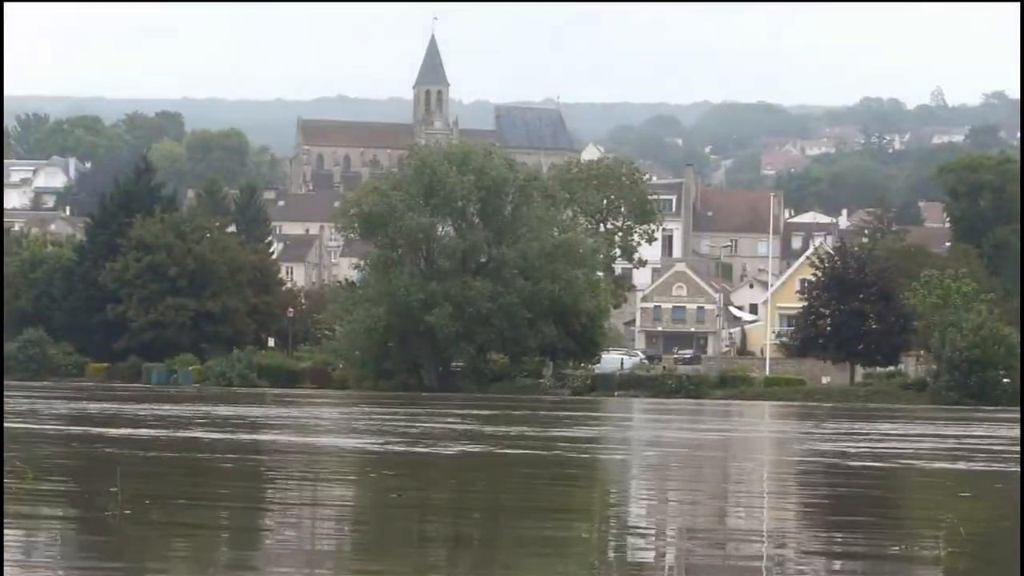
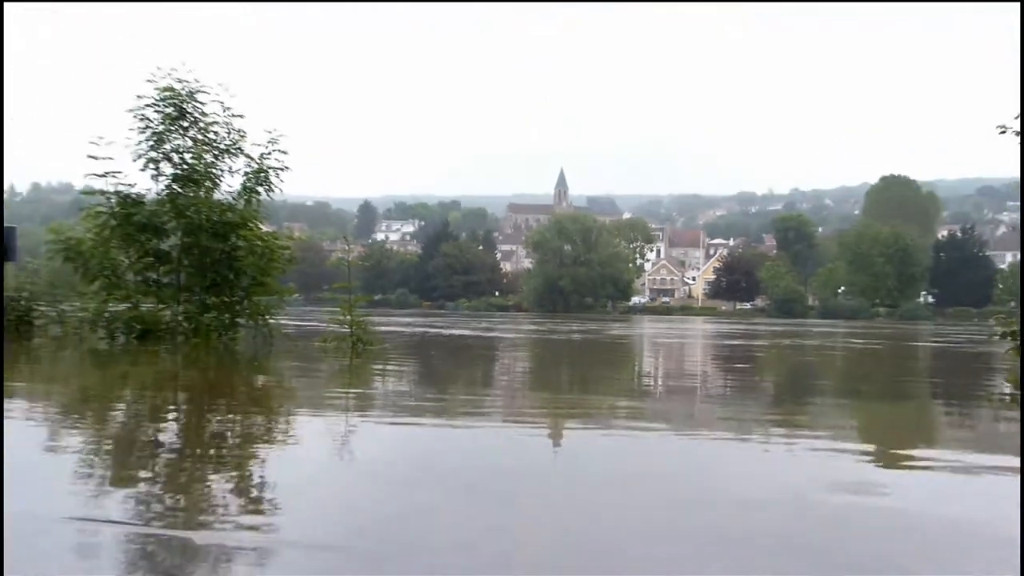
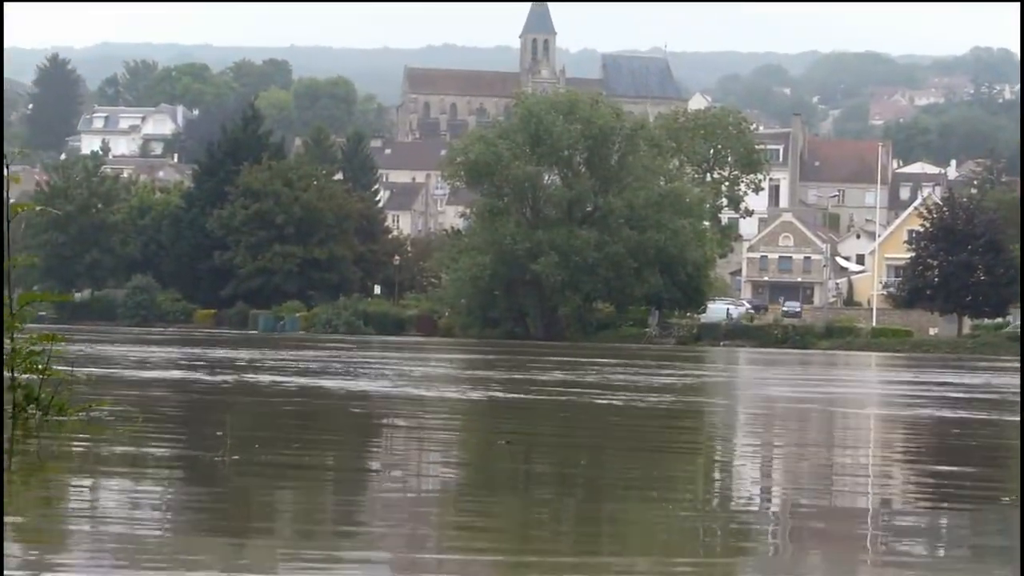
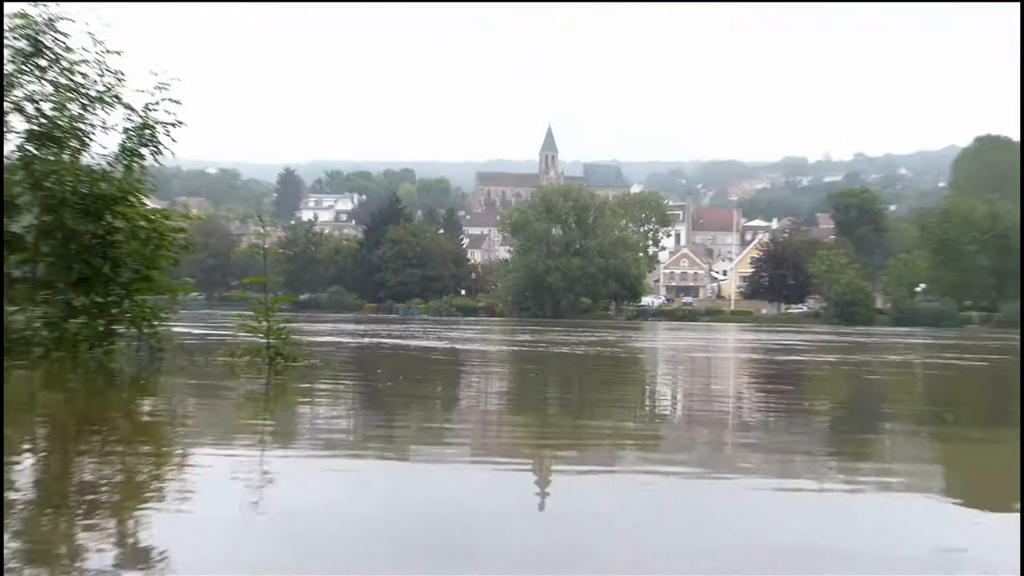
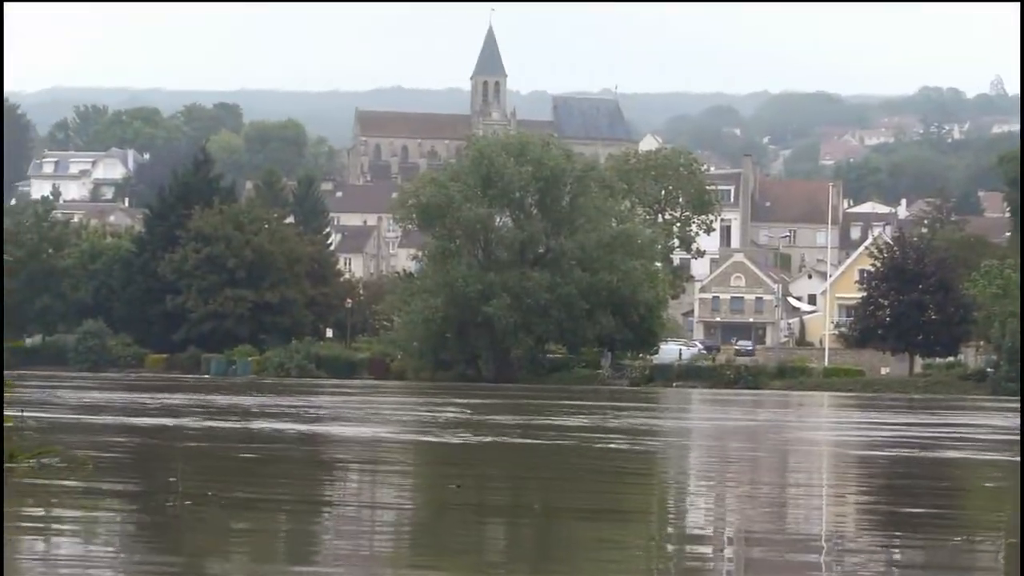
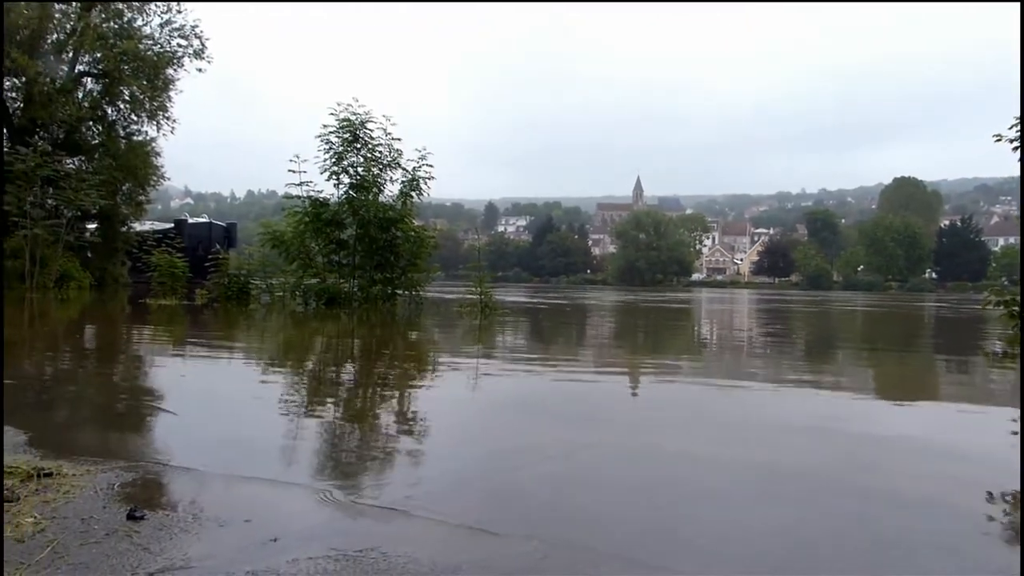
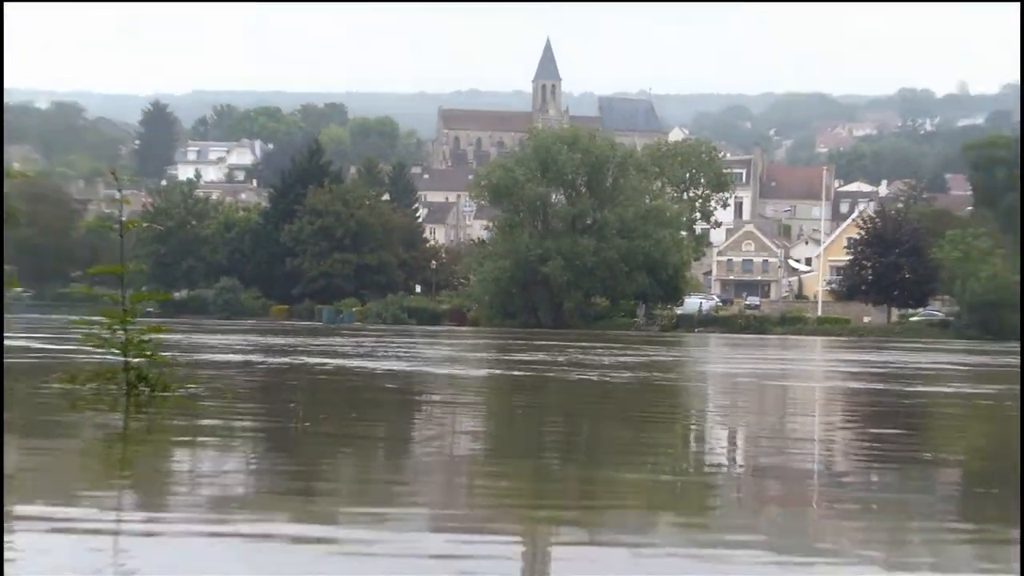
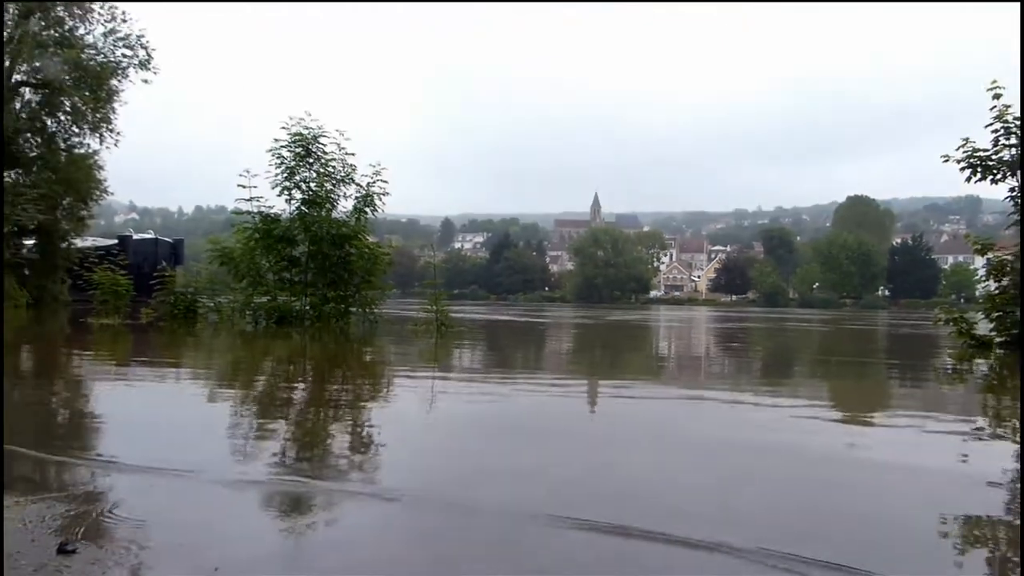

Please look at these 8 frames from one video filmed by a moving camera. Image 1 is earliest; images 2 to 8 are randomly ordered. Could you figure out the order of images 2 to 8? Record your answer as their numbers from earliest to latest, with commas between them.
5, 3, 7, 4, 2, 8, 6
